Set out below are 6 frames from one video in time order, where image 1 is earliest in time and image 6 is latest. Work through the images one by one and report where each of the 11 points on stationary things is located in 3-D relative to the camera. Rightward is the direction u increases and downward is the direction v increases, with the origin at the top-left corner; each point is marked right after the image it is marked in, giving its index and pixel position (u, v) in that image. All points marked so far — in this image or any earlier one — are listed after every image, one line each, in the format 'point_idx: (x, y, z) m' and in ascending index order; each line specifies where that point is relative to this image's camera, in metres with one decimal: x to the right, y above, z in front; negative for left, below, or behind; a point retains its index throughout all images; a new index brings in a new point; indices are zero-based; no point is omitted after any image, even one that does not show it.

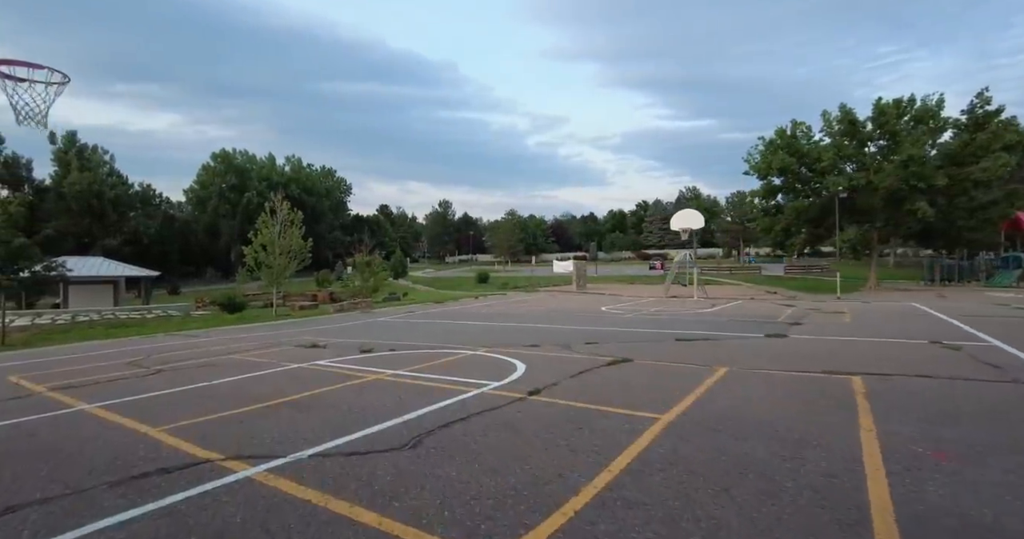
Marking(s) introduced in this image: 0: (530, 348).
0: (+0.4, -1.7, +10.4) m
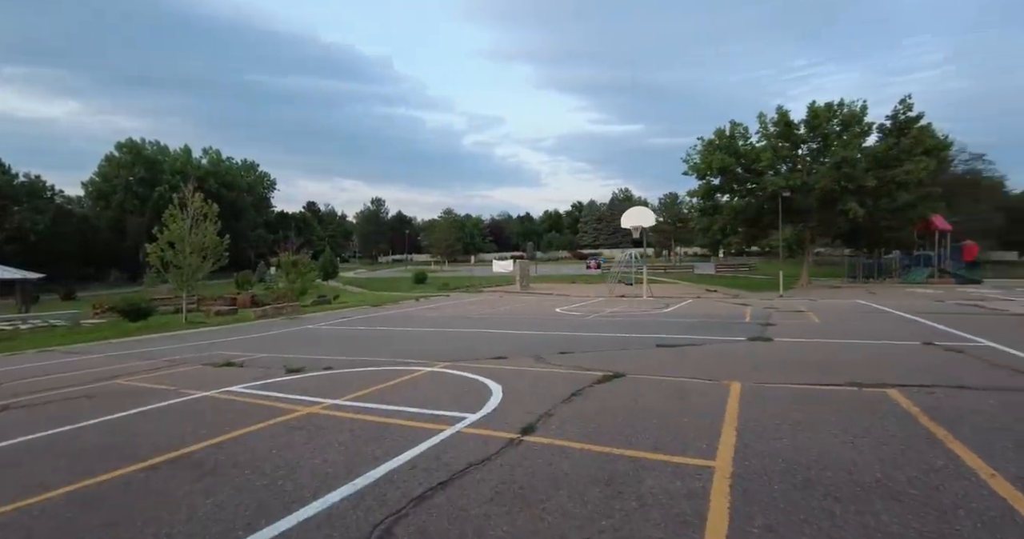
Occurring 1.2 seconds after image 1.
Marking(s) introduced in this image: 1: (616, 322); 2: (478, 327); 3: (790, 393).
0: (-0.3, -1.7, +8.9) m
1: (+3.6, -1.8, +16.4) m
2: (-1.0, -1.9, +15.9) m
3: (+3.4, -1.5, +6.0) m
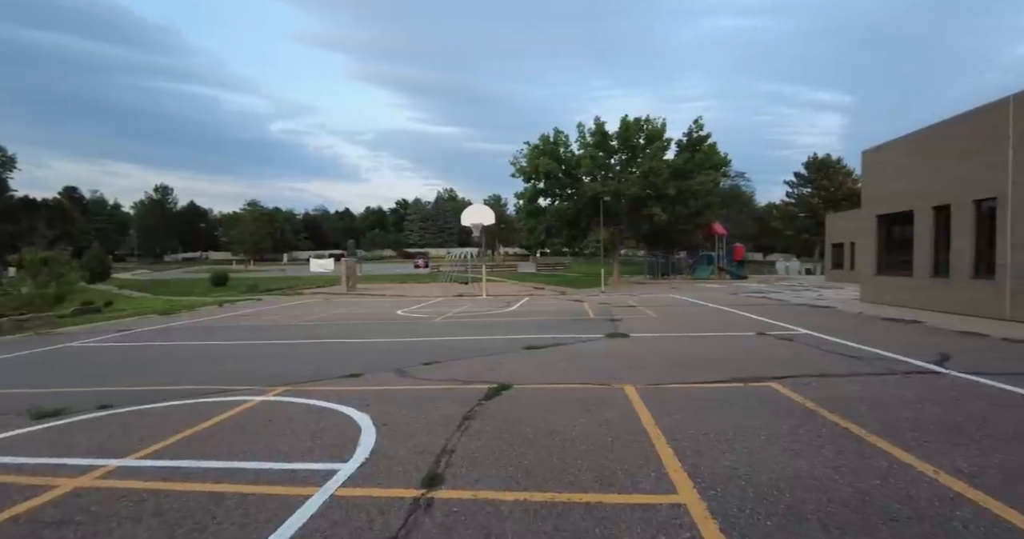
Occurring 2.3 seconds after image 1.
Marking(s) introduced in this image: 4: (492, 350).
0: (-2.4, -1.7, +7.3) m
1: (-1.4, -1.7, +15.7) m
2: (-5.5, -1.8, +13.6) m
3: (+2.1, -1.5, +5.8) m
4: (-0.4, -1.6, +9.7) m
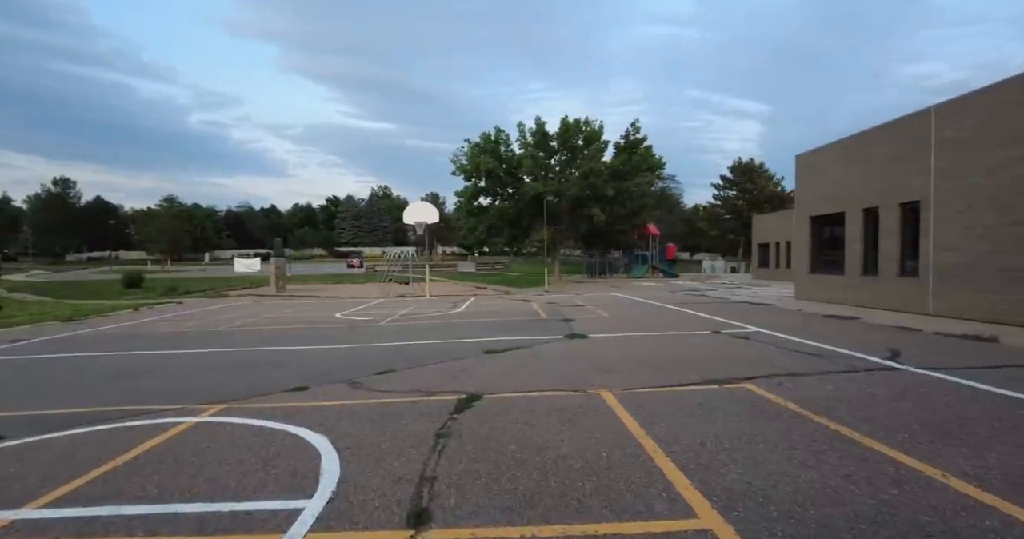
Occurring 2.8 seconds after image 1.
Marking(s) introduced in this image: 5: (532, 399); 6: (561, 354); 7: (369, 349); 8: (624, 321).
0: (-2.8, -1.7, +6.5) m
1: (-3.0, -1.7, +15.0) m
2: (-6.7, -1.9, +12.4) m
3: (+1.8, -1.5, +5.7) m
4: (-1.2, -1.6, +9.1) m
5: (+0.2, -1.5, +5.8) m
6: (+0.9, -1.5, +8.9) m
7: (-3.1, -1.7, +10.3) m
8: (+3.0, -1.4, +13.3) m
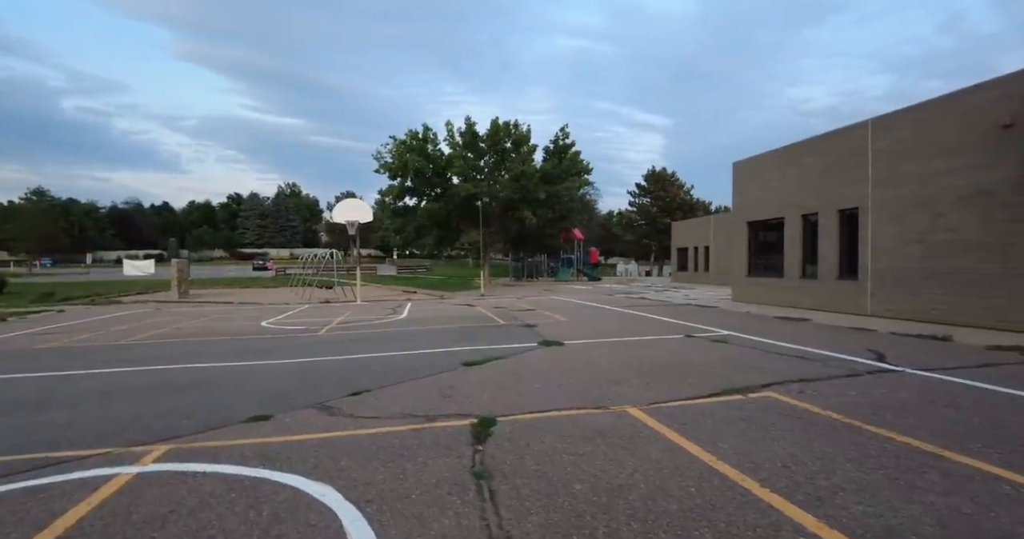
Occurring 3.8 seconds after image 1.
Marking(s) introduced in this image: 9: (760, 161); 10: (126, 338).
0: (-2.7, -1.7, +5.3) m
1: (-4.2, -1.8, +13.6) m
2: (-7.5, -1.9, +10.4) m
3: (+2.0, -1.5, +5.2) m
4: (-1.5, -1.6, +8.1) m
5: (+0.5, -1.6, +5.1) m
6: (+0.6, -1.6, +8.3) m
7: (-3.6, -1.7, +9.0) m
8: (+1.9, -1.5, +12.9) m
9: (+8.9, +3.8, +17.4) m
10: (-12.4, -2.0, +15.3) m
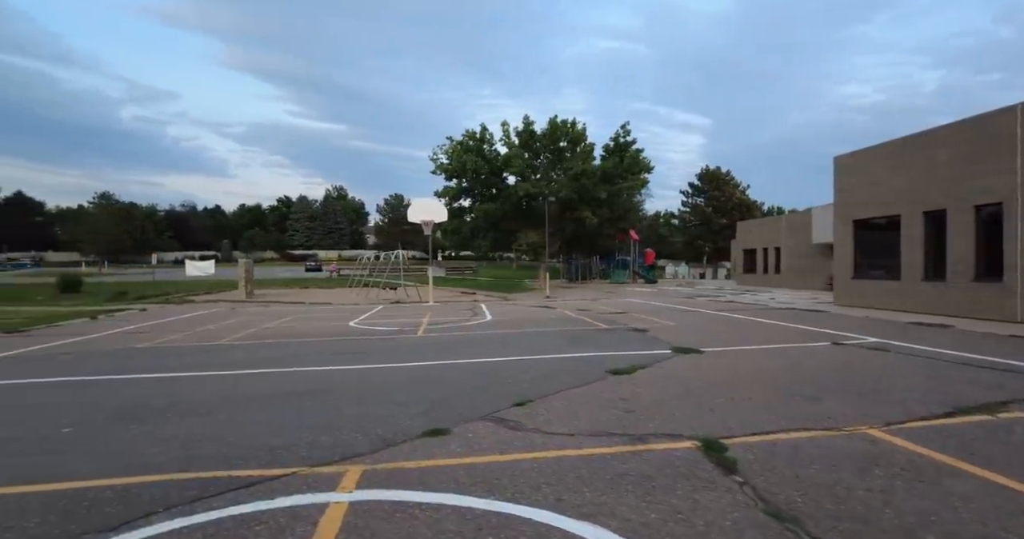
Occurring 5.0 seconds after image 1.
0: (-0.6, -1.7, +4.7) m
1: (-1.5, -1.8, +13.2) m
2: (-5.0, -1.9, +10.2) m
3: (+4.1, -1.5, +4.3) m
4: (+0.8, -1.6, +7.5) m
5: (+2.5, -1.6, +4.3) m
6: (+2.9, -1.6, +7.5) m
7: (-1.2, -1.7, +8.5) m
8: (+4.6, -1.5, +12.0) m
9: (+11.9, +3.8, +15.9) m
10: (-9.5, -2.0, +15.5) m
